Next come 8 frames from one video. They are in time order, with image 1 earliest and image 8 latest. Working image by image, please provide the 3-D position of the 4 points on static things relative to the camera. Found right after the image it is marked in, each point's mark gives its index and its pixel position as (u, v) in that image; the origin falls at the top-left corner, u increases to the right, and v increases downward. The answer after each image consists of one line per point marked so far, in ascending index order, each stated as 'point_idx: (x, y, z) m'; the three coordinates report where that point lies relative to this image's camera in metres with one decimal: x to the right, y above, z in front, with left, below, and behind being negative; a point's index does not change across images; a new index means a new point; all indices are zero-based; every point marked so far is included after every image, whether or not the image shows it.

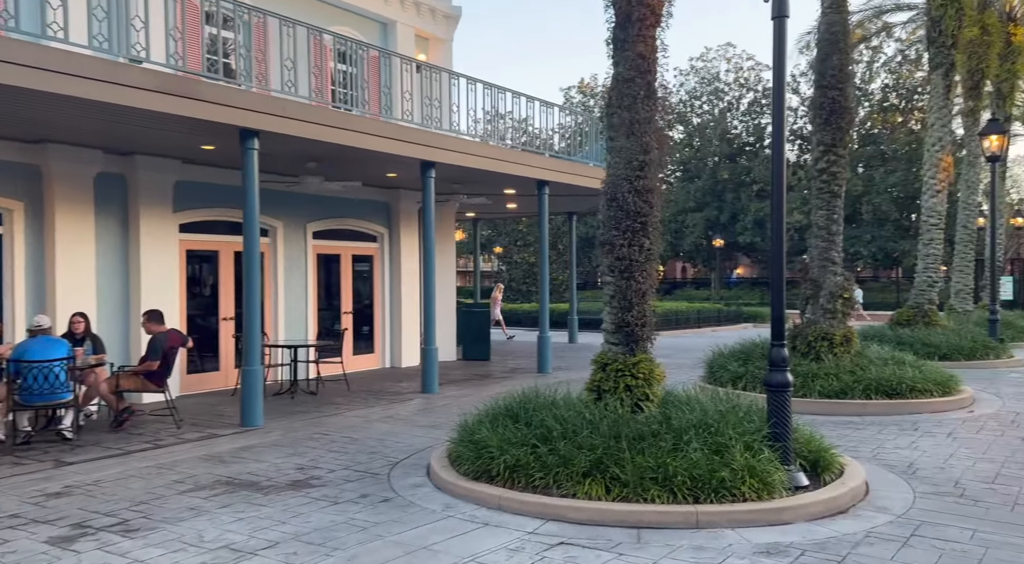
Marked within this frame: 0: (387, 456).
0: (-1.2, -1.7, +7.2) m
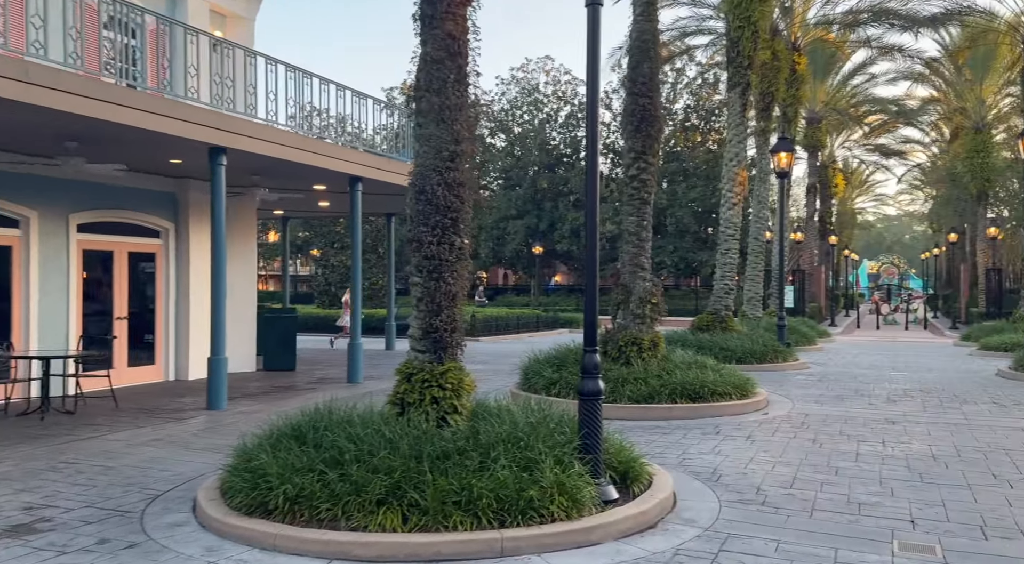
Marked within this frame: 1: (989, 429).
0: (-3.0, -1.7, +6.1) m
1: (+5.5, -1.7, +8.7) m
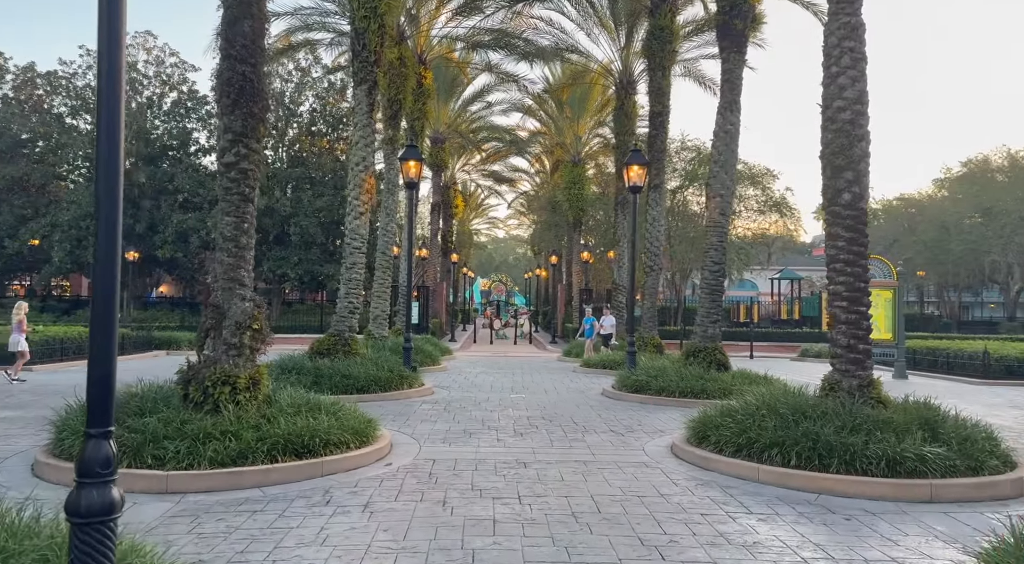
0: (-5.1, -1.7, +1.9) m
1: (+1.1, -2.0, +8.1) m
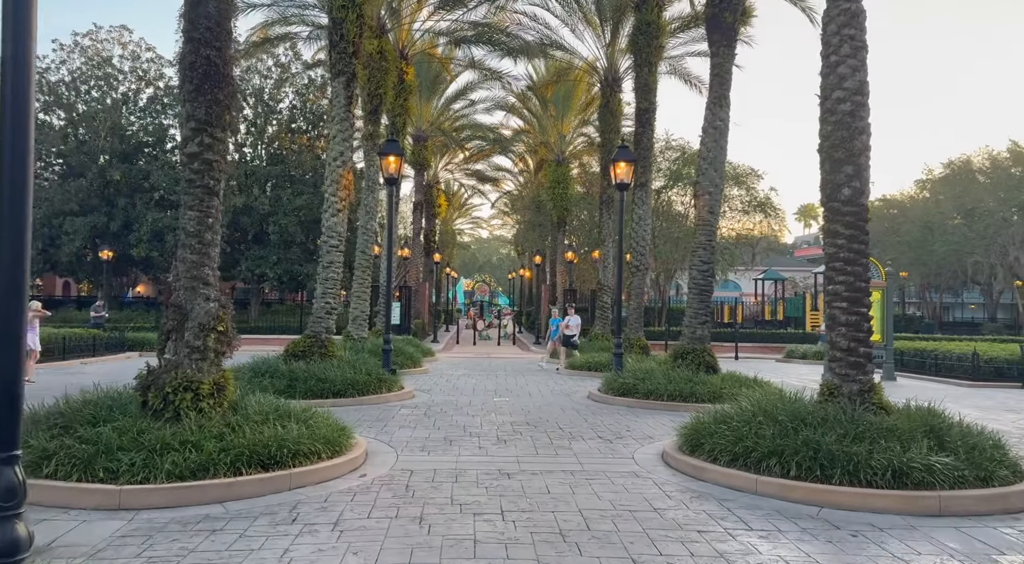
0: (-5.2, -1.7, +1.3) m
1: (+1.0, -2.0, +7.6) m
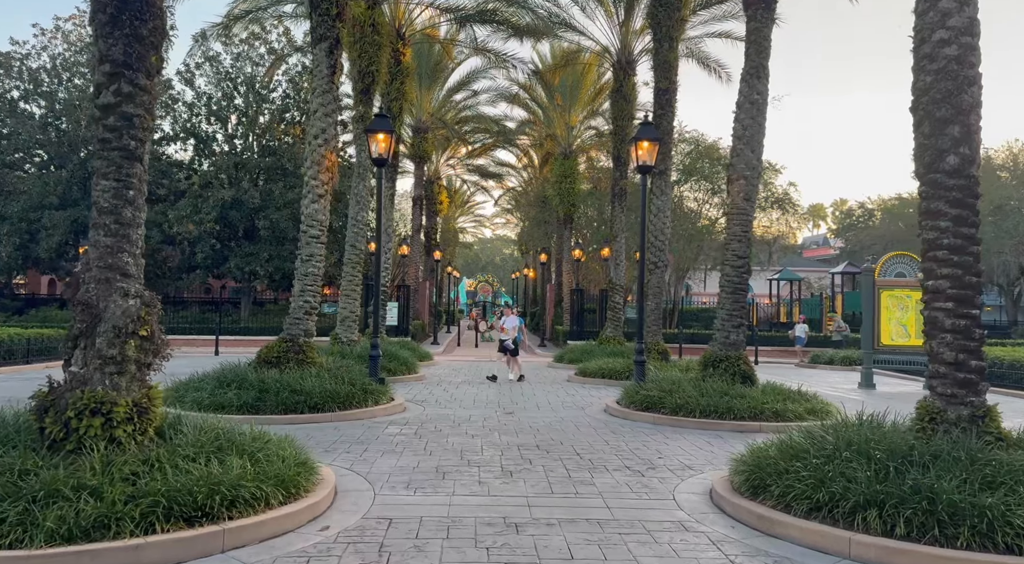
0: (-5.1, -1.6, -0.5) m
1: (+1.0, -1.9, +5.8) m
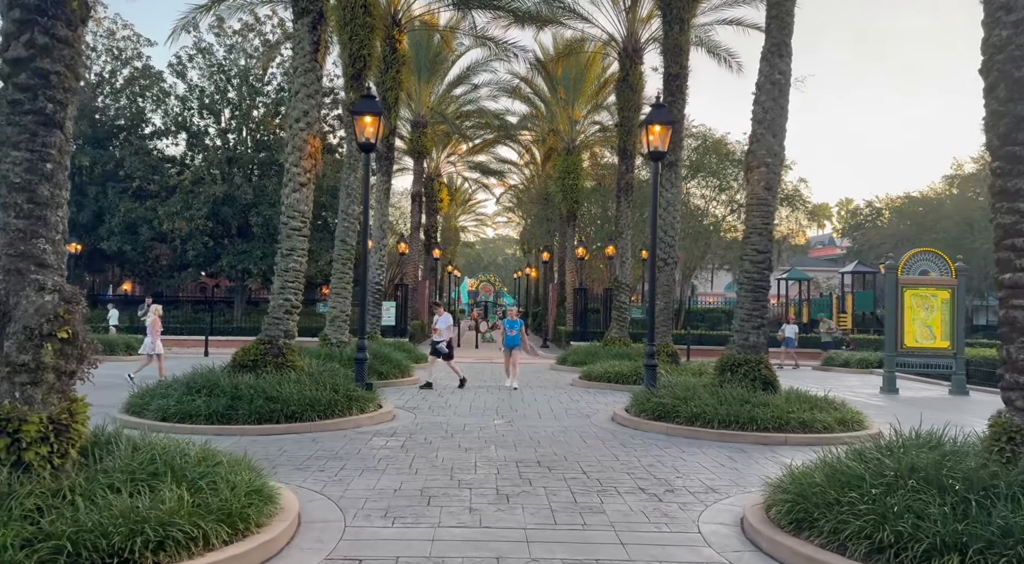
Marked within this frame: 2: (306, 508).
0: (-5.2, -1.6, -1.5) m
1: (+1.0, -1.9, +4.8) m
2: (-1.7, -1.8, +6.1) m
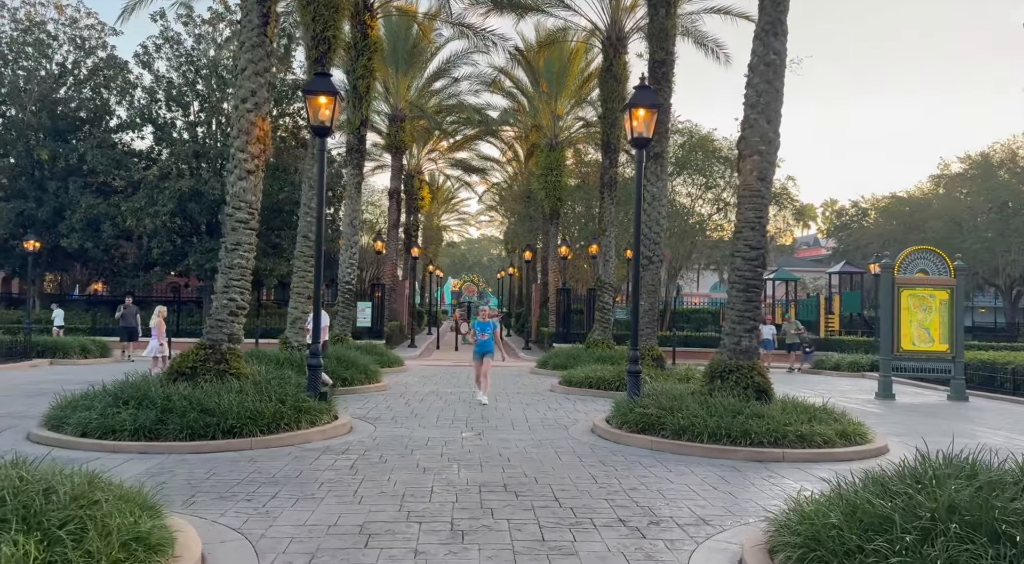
0: (-5.4, -1.5, -2.7) m
1: (+0.7, -1.8, +3.8) m
2: (-2.0, -1.8, +5.0) m
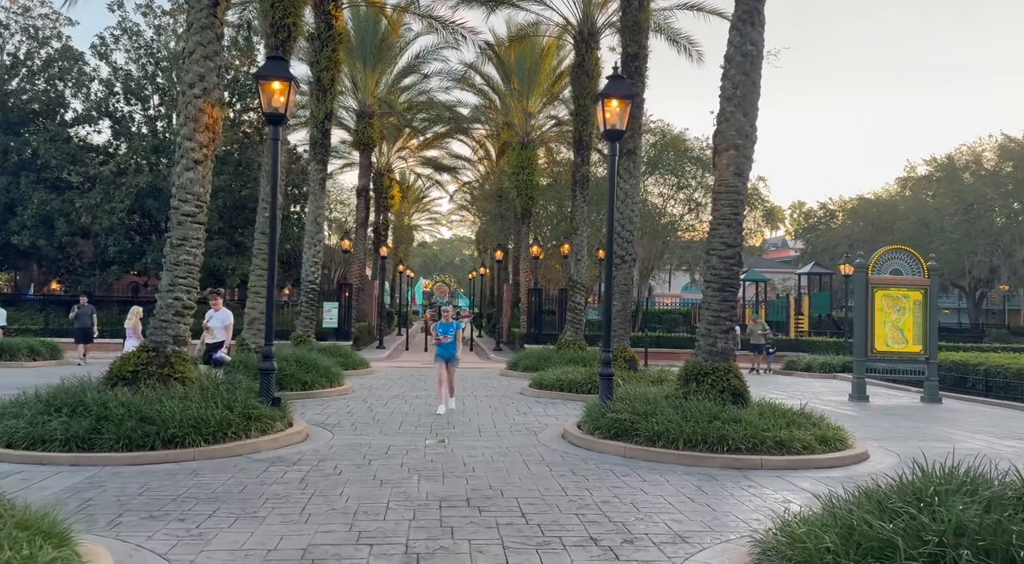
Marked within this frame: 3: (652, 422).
0: (-5.3, -1.5, -3.4) m
1: (+0.5, -1.8, +3.3) m
2: (-2.2, -1.7, +4.4) m
3: (+1.6, -1.6, +8.7) m
